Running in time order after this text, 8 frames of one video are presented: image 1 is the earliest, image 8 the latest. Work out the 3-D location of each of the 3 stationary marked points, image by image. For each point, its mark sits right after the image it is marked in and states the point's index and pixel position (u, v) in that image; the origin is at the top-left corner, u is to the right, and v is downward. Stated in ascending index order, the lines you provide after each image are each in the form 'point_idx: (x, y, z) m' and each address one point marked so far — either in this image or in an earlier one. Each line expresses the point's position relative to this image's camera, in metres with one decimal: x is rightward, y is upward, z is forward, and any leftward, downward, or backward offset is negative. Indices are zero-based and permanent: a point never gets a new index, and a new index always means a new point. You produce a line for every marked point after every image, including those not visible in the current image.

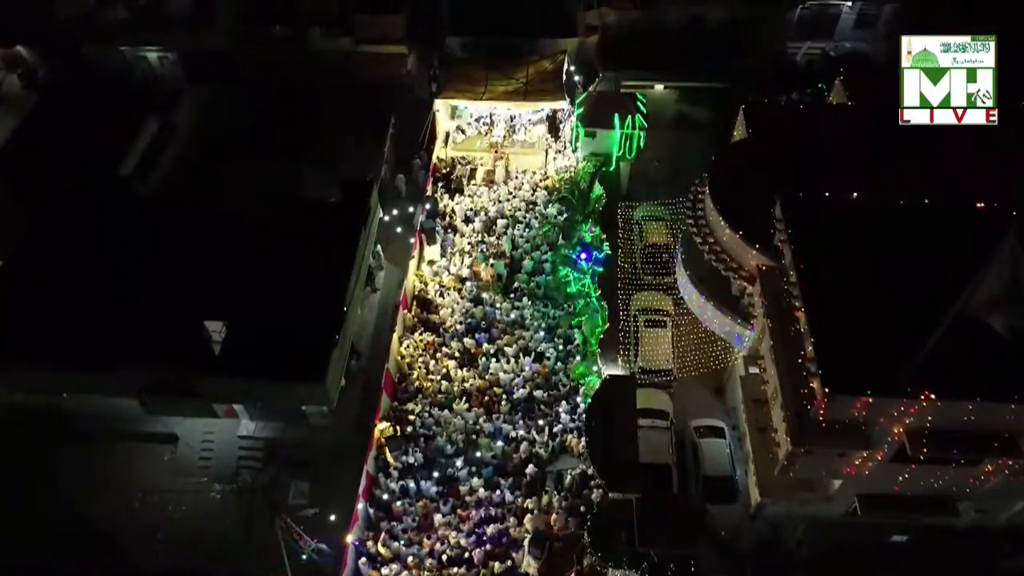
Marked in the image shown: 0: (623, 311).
0: (+2.5, -0.6, +16.3) m
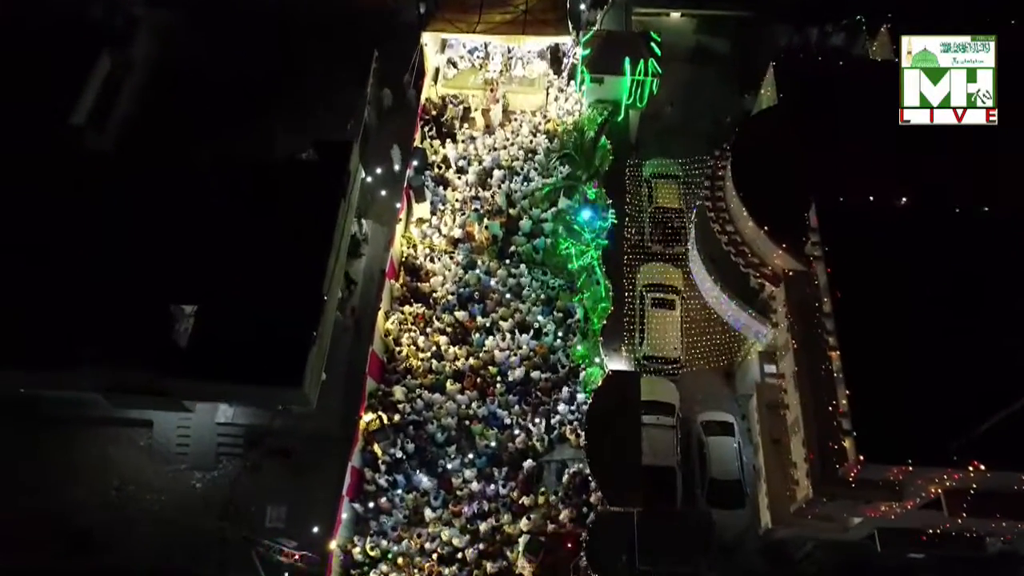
0: (+2.4, 0.0, +15.1) m
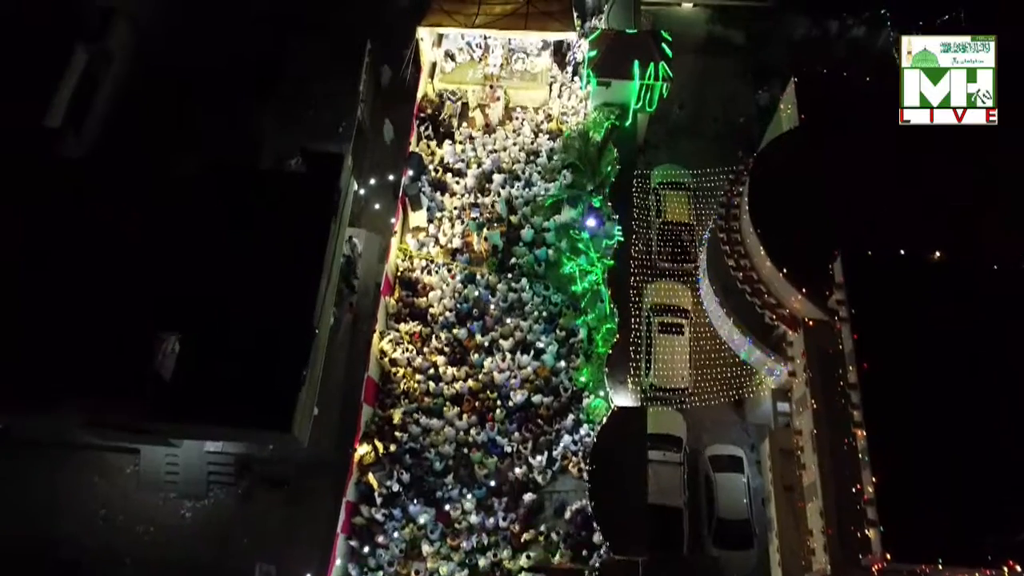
0: (+2.4, -0.4, +14.4) m
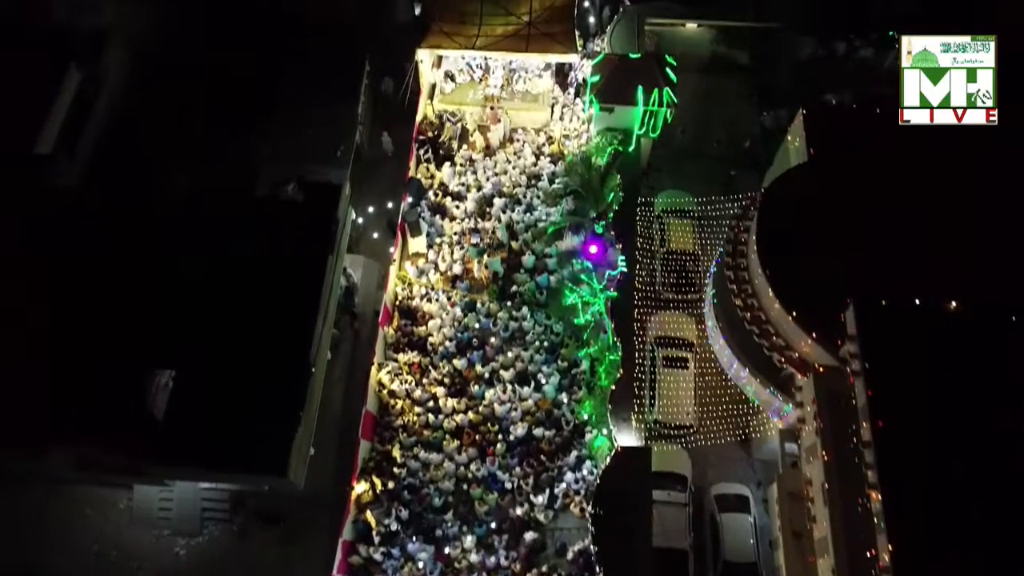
0: (+2.5, -1.0, +14.1) m
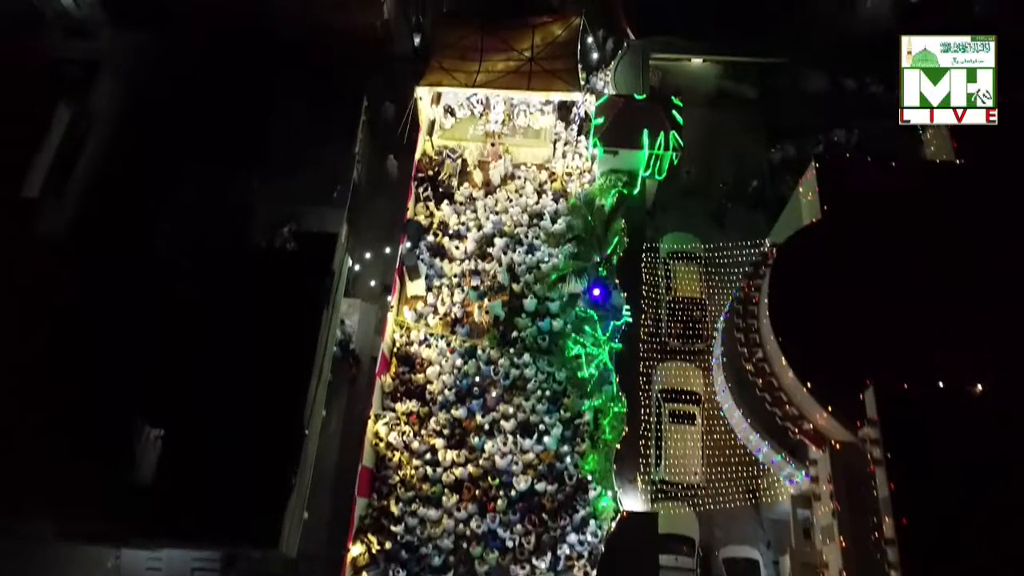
0: (+2.5, -2.0, +13.7) m
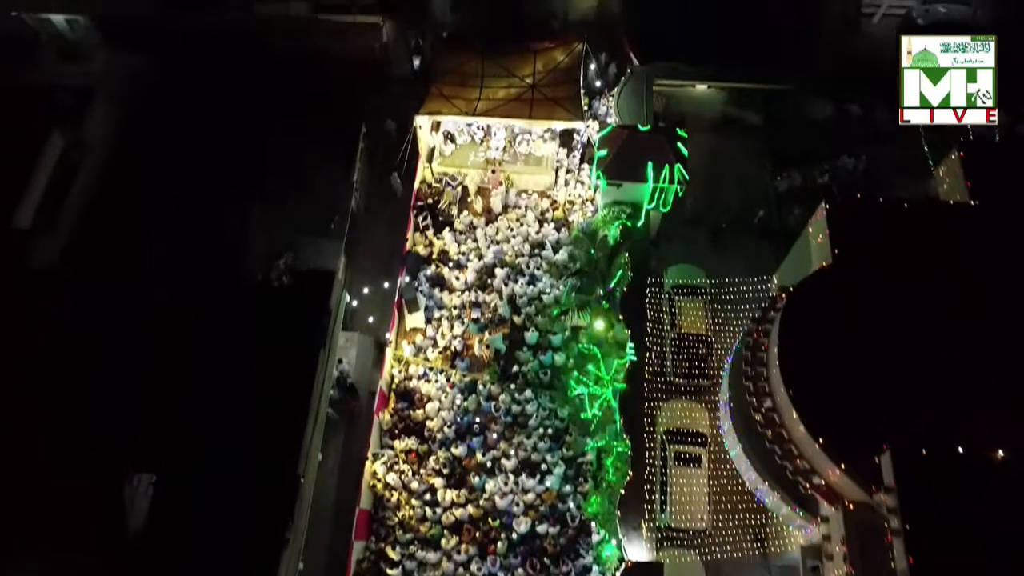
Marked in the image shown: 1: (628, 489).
0: (+2.5, -2.6, +13.3) m
1: (+2.1, -3.5, +13.0) m
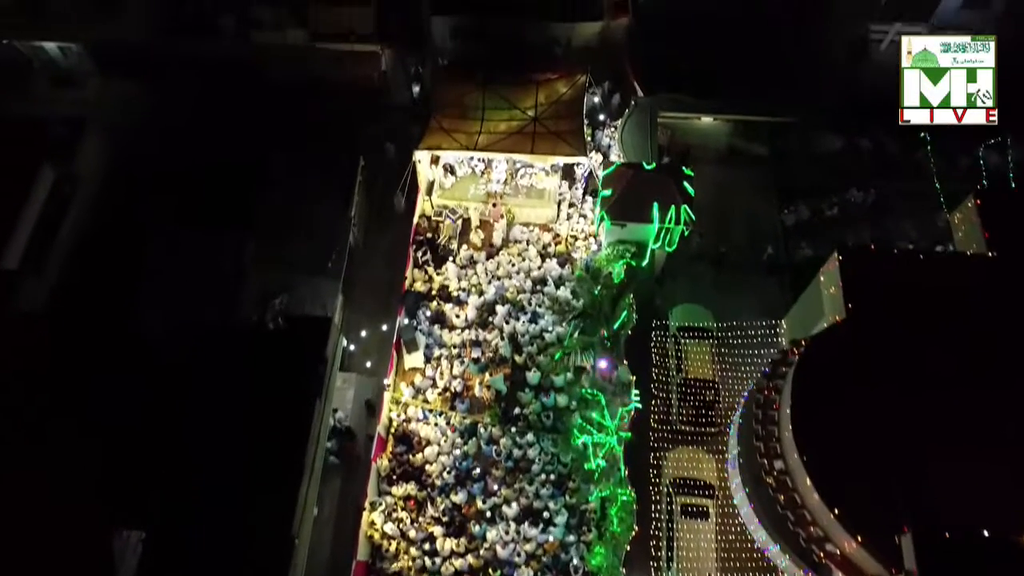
0: (+2.5, -3.4, +13.0) m
1: (+2.1, -4.3, +12.6) m
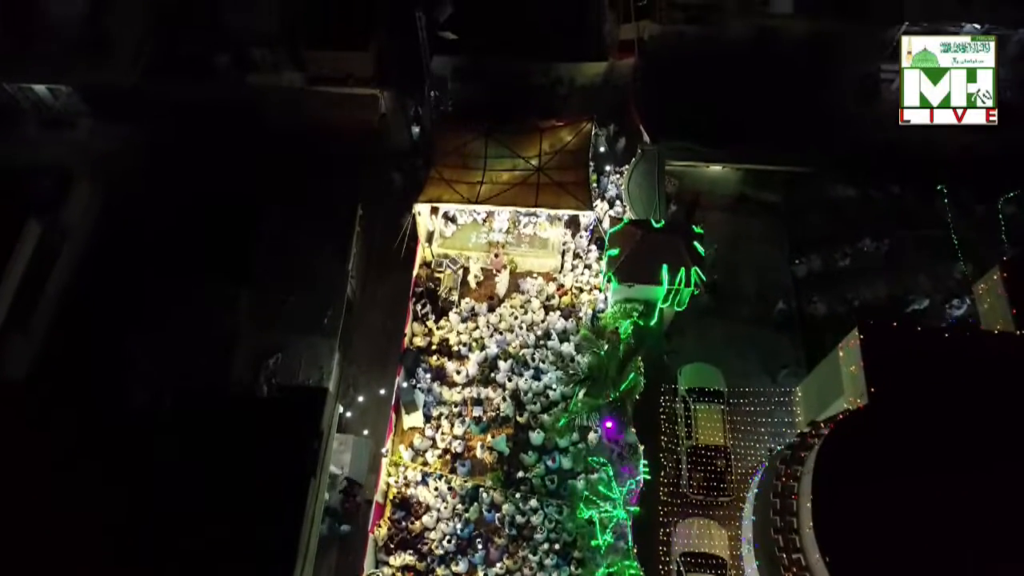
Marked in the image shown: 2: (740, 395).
0: (+2.6, -4.5, +12.5) m
1: (+2.2, -5.5, +12.1) m
2: (+4.3, -1.9, +13.9) m
